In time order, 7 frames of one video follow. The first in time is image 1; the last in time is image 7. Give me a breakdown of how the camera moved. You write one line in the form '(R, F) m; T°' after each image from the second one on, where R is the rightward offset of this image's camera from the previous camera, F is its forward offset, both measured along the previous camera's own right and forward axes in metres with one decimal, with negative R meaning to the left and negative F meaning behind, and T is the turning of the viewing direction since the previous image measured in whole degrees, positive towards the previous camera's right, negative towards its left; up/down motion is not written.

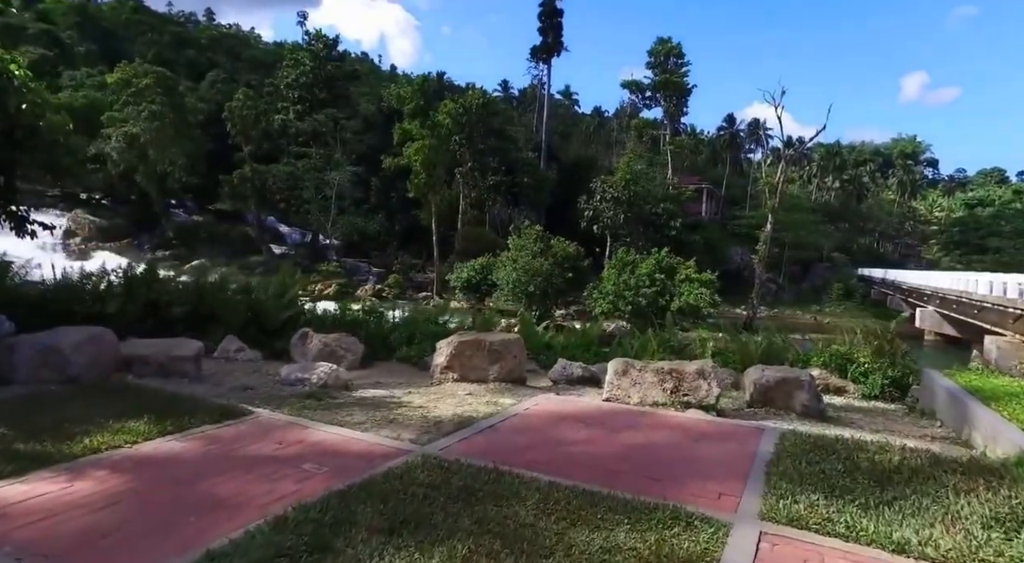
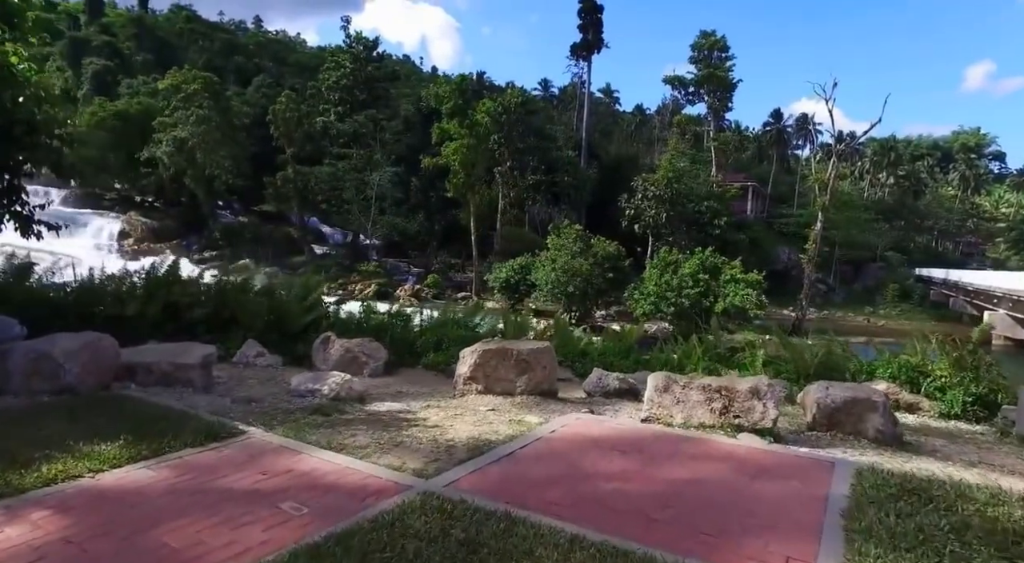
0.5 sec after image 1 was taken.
(+0.1, +0.5) m; -3°
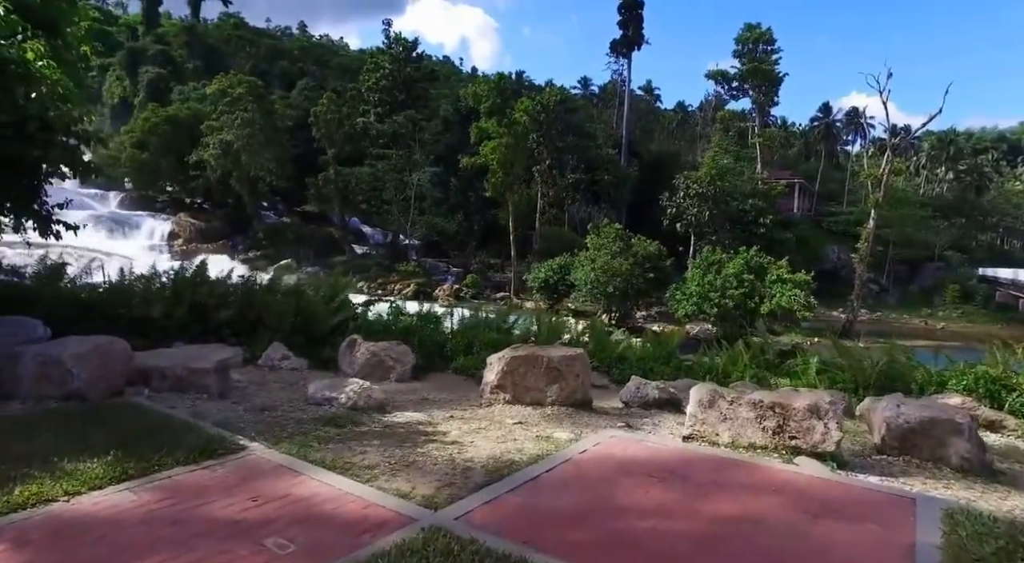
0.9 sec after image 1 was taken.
(+0.1, +0.4) m; -3°
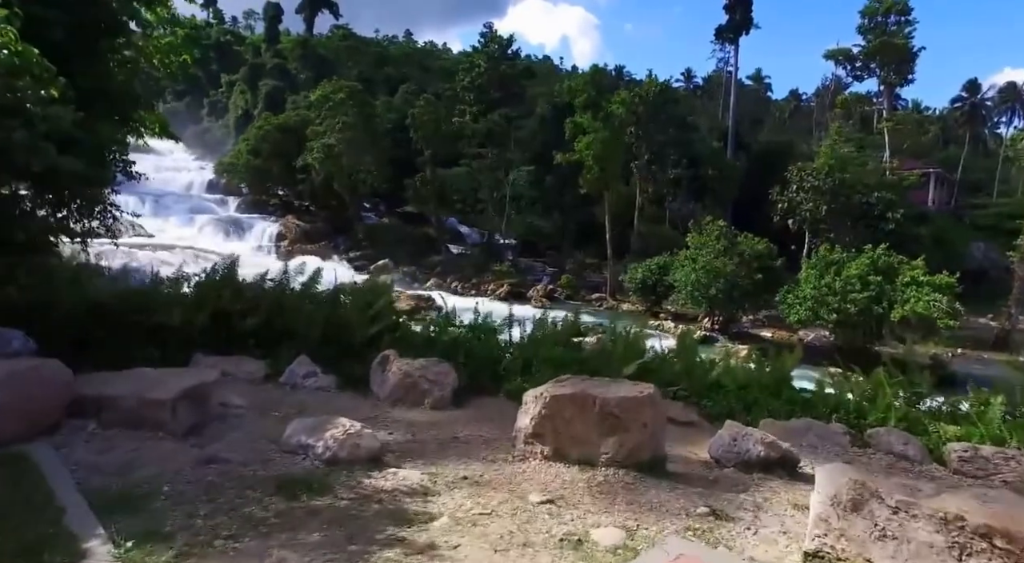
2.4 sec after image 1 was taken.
(+0.3, +1.4) m; -9°
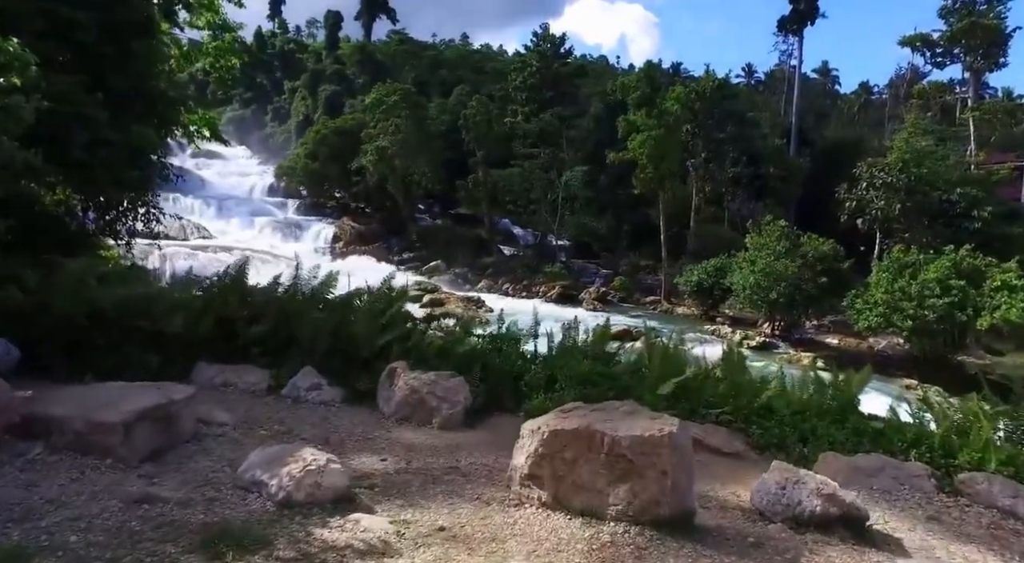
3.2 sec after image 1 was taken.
(+0.3, +0.6) m; -5°
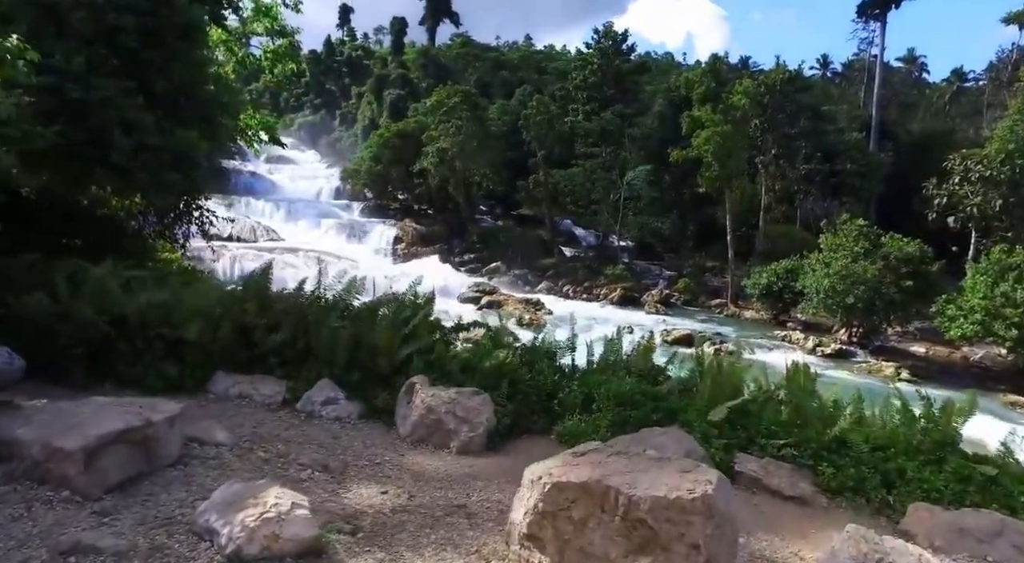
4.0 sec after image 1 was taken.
(+0.2, +0.6) m; -5°
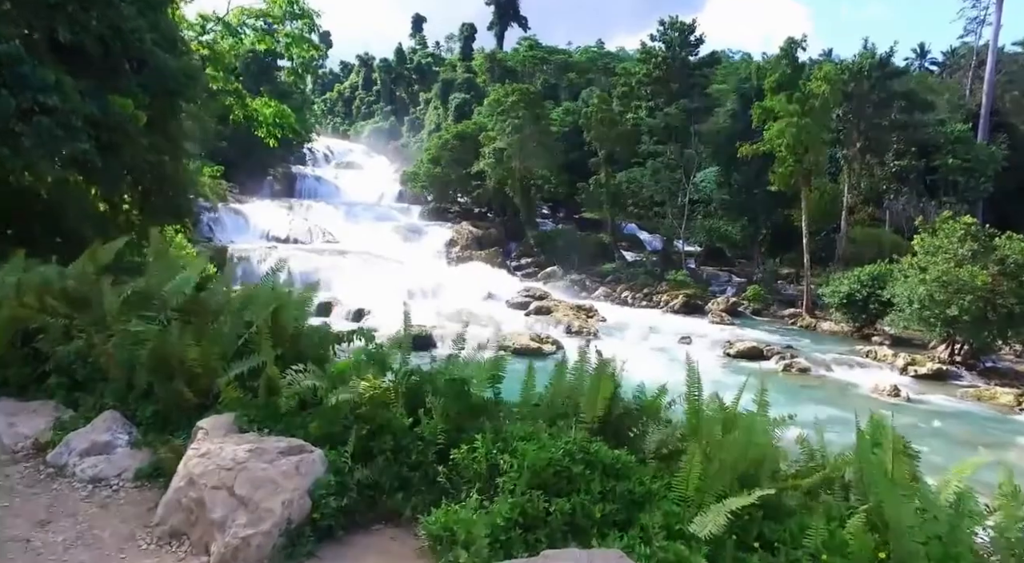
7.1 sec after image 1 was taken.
(+0.9, +2.1) m; -6°
